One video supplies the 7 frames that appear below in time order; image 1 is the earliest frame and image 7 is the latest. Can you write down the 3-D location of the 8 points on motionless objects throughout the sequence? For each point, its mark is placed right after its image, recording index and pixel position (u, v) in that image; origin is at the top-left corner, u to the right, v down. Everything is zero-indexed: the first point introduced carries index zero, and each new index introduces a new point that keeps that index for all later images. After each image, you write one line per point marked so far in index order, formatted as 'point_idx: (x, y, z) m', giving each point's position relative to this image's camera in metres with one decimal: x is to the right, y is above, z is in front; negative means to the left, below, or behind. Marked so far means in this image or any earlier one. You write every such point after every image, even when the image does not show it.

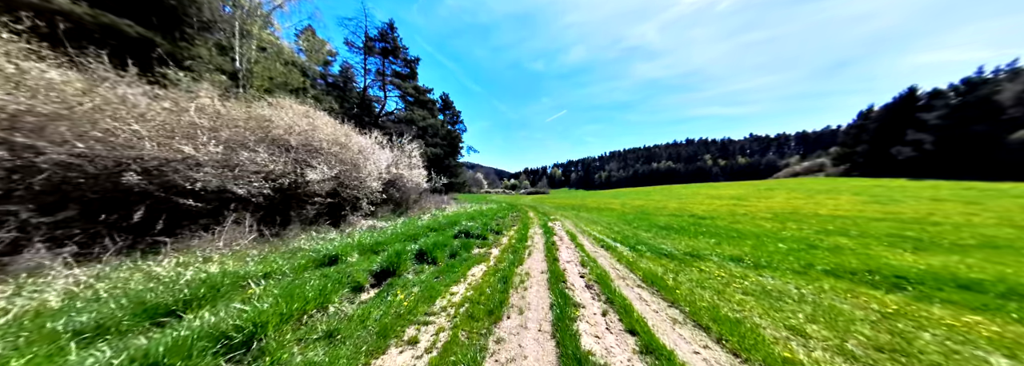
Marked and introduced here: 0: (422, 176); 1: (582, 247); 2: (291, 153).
0: (-6.8, +0.5, +19.1) m
1: (+3.5, -3.2, +12.3) m
2: (-7.9, +1.0, +9.0) m
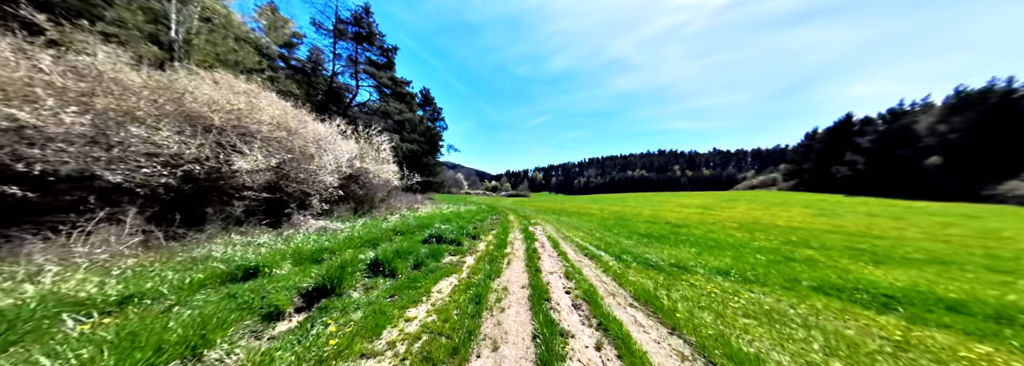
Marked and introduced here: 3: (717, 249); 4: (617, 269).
0: (-8.3, +0.7, +17.3) m
1: (+2.4, -3.3, +11.4) m
2: (-8.5, +1.3, +7.1) m
3: (+11.5, -3.7, +14.0) m
4: (+3.9, -3.2, +9.3) m
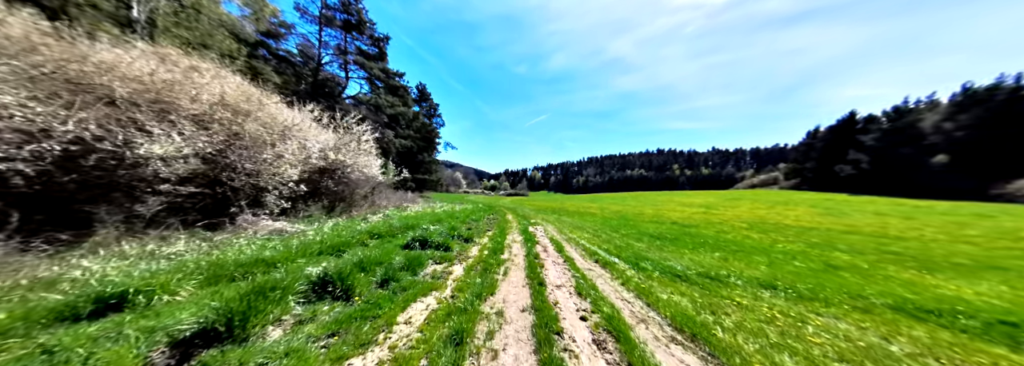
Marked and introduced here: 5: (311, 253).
0: (-8.4, +1.0, +15.5) m
1: (+2.3, -3.1, +9.7) m
2: (-8.6, +1.6, +5.3) m
3: (+11.4, -3.5, +12.4) m
4: (+3.8, -3.0, +7.6) m
5: (-5.4, -1.9, +6.7) m
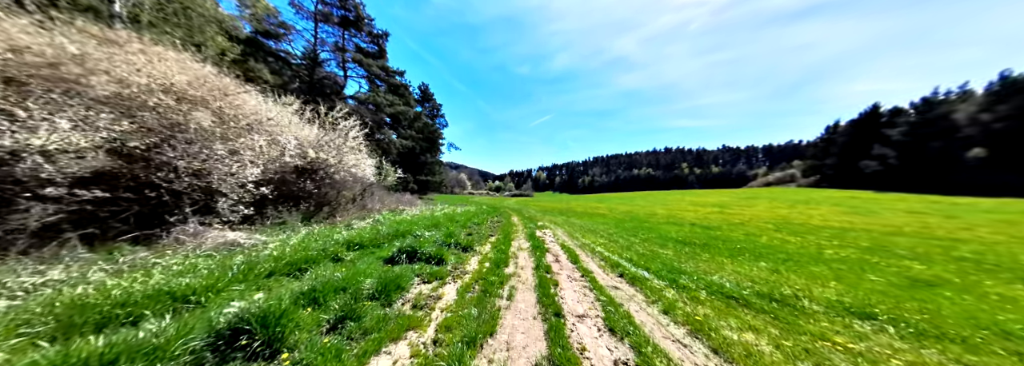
0: (-8.1, +0.9, +13.9) m
1: (+2.6, -3.0, +7.9) m
2: (-8.5, +1.5, +3.8) m
3: (+11.6, -3.3, +10.4) m
4: (+4.0, -2.9, +5.8) m
5: (-5.3, -1.9, +5.1) m
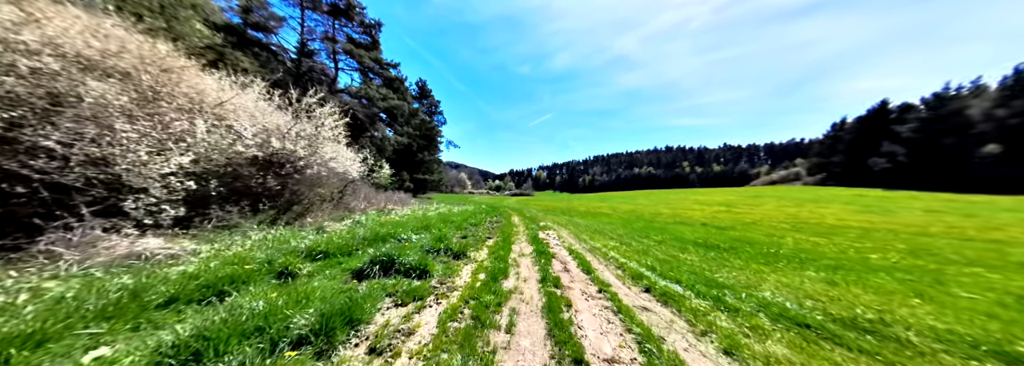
0: (-8.1, +1.1, +12.3) m
1: (+2.6, -2.8, +6.3) m
2: (-8.5, +1.7, +2.2) m
3: (+11.6, -3.1, +8.7) m
4: (+4.0, -2.7, +4.2) m
5: (-5.3, -1.7, +3.5) m
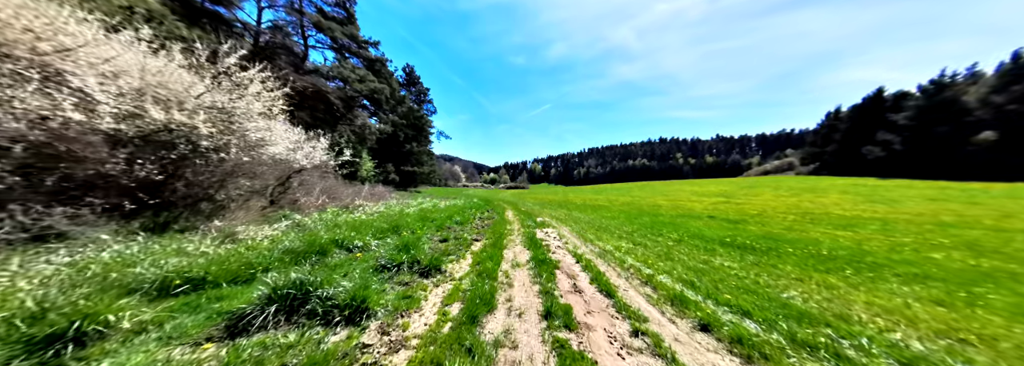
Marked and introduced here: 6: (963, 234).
0: (-8.4, +1.5, +9.6) m
1: (+2.4, -2.6, +3.9) m
2: (-8.6, +1.8, -0.6) m
3: (+11.4, -2.7, +6.6) m
4: (+3.8, -2.5, +1.8) m
5: (-5.4, -1.6, +0.9) m
6: (+30.2, -3.4, +16.9) m
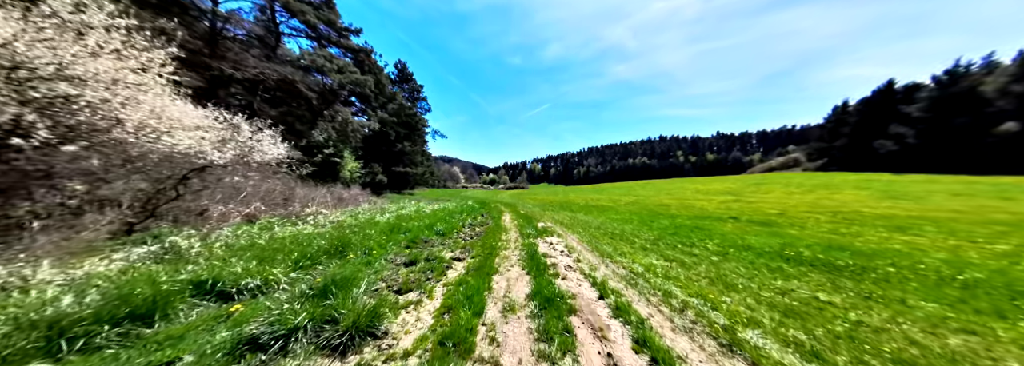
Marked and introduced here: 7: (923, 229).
0: (-8.7, +1.4, +6.7) m
1: (+2.2, -2.5, +1.0) m
2: (-8.9, +1.7, -3.5) m
3: (+11.2, -2.5, +3.7) m
4: (+3.7, -2.4, -1.1) m
5: (-5.6, -1.6, -2.0) m
6: (+30.0, -2.9, +14.0) m
7: (+28.0, -3.0, +17.2) m
